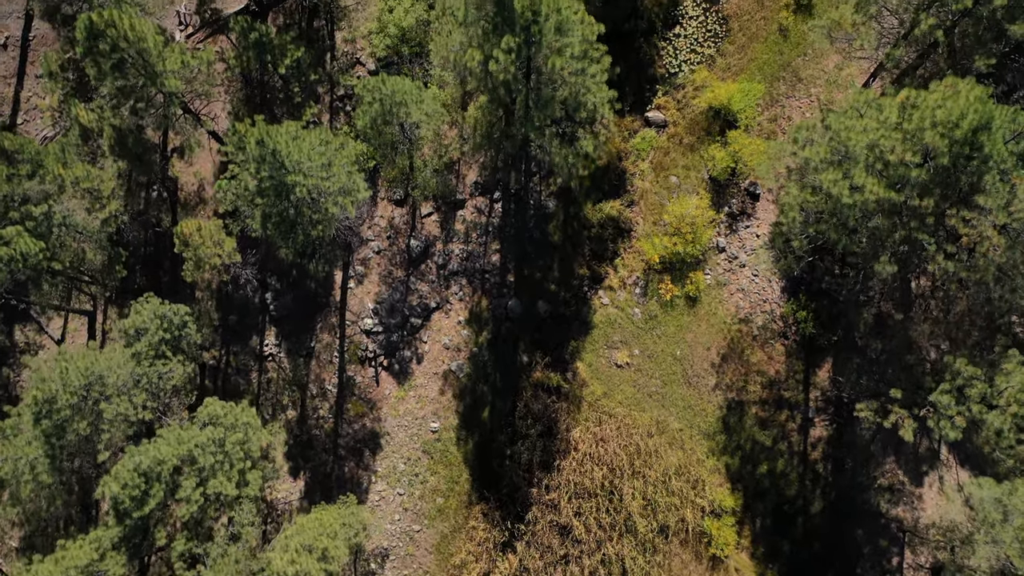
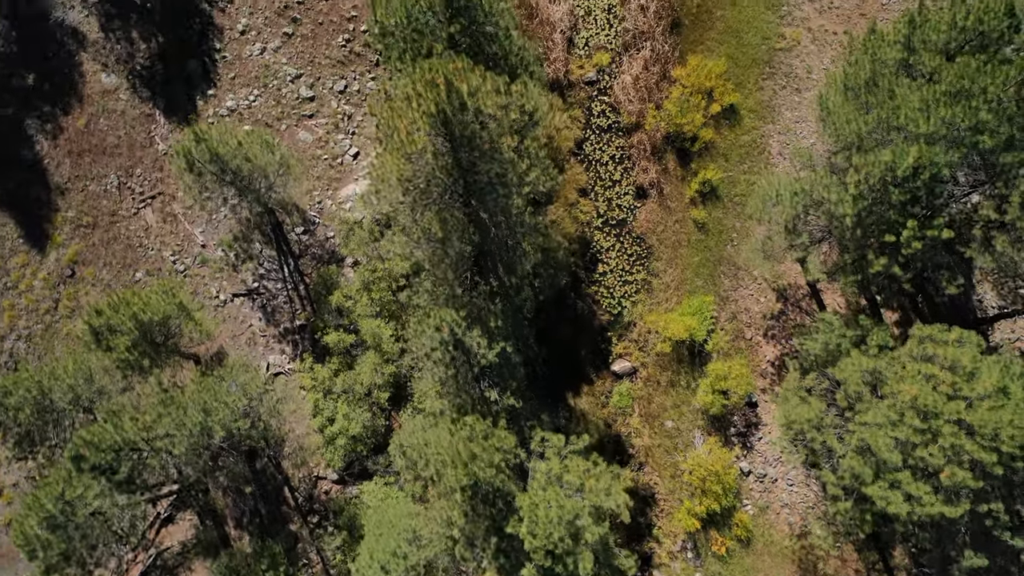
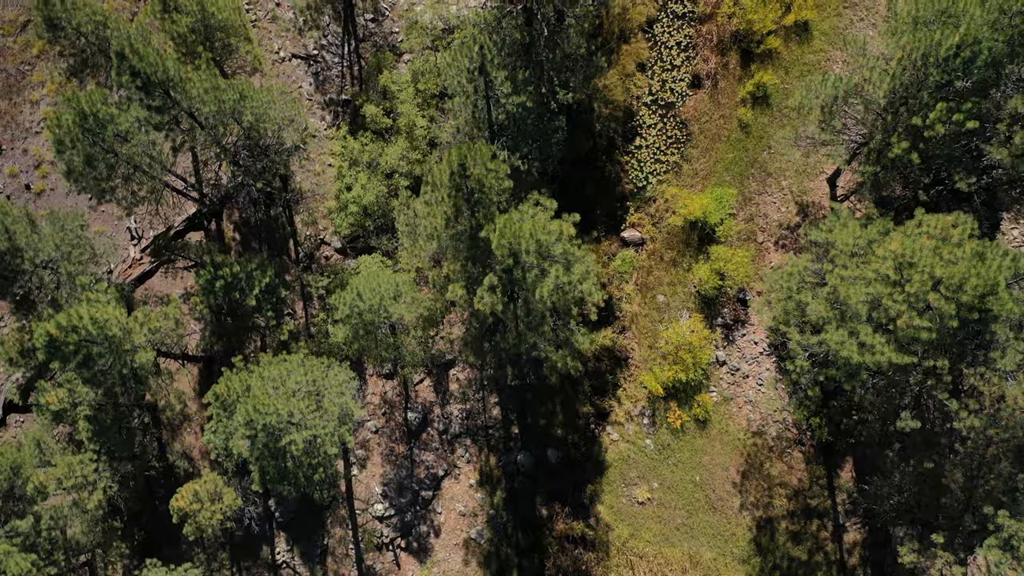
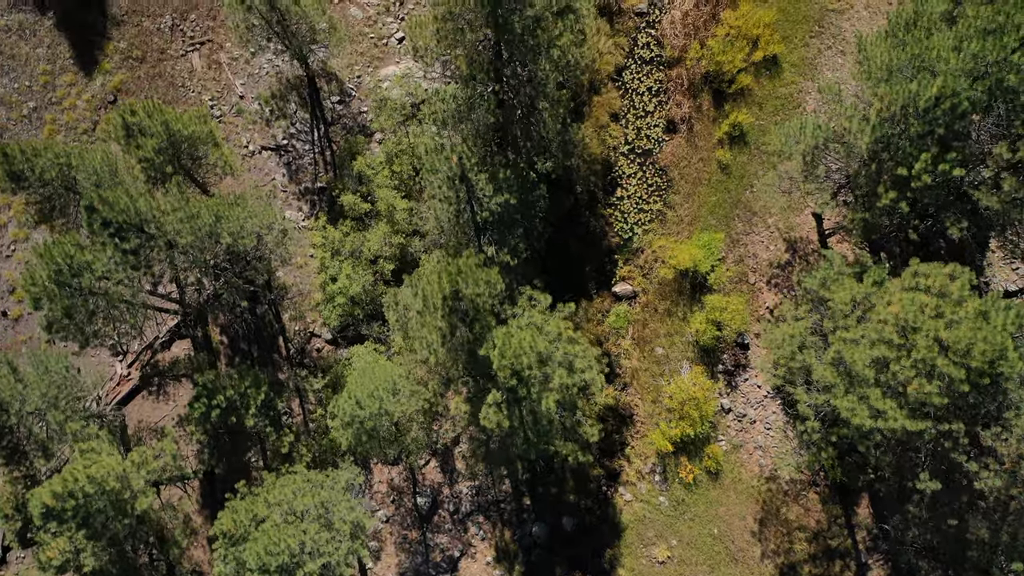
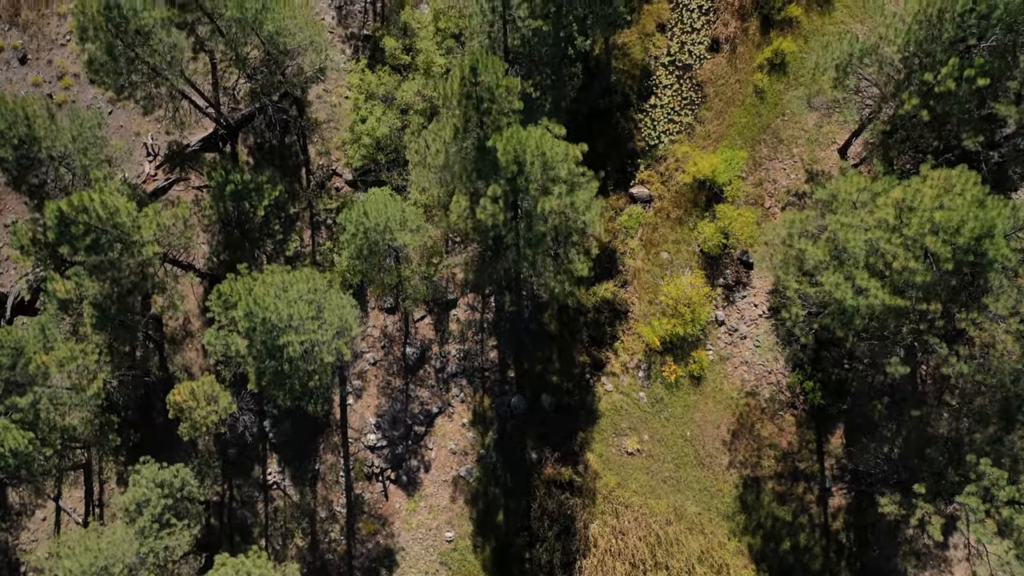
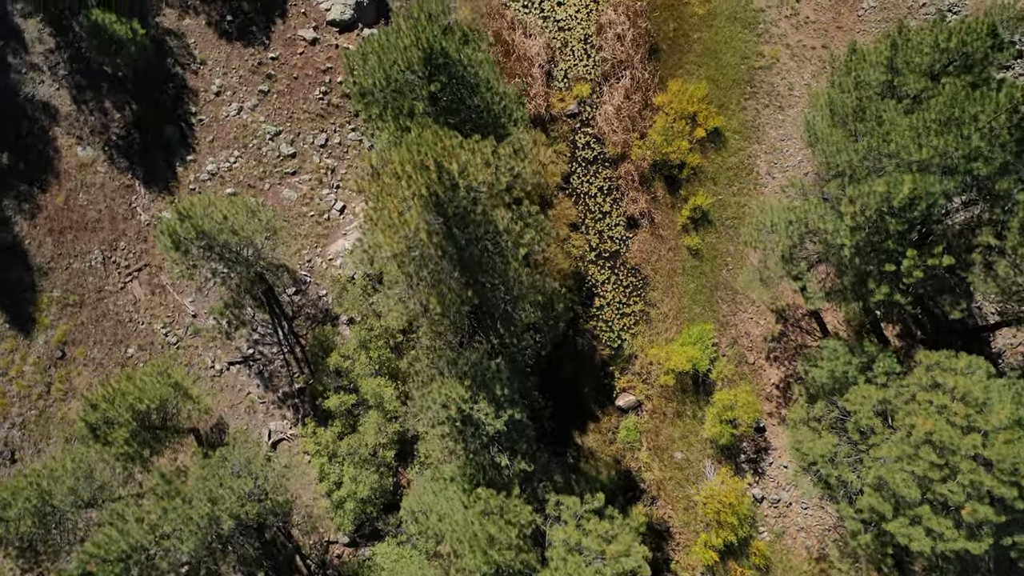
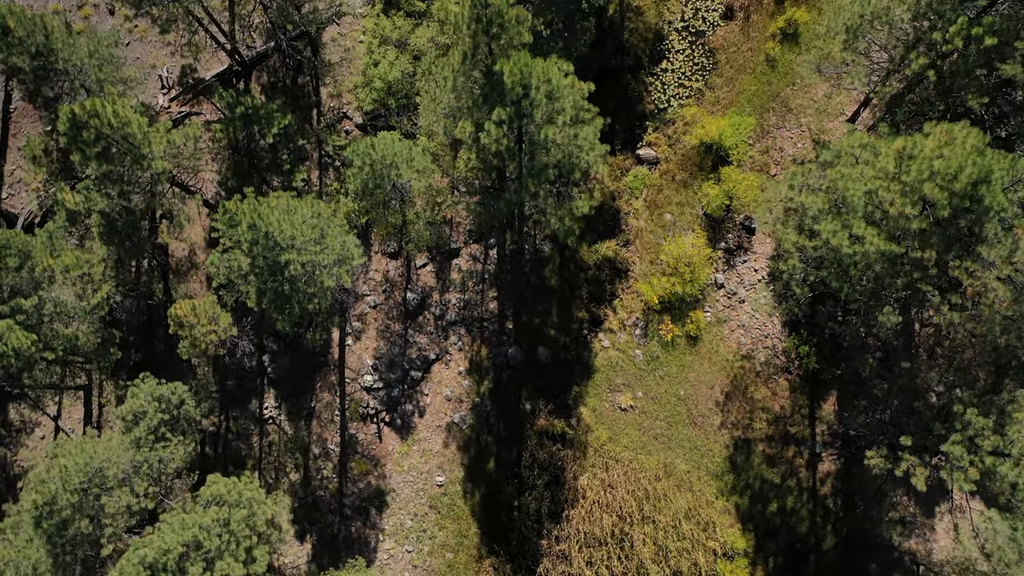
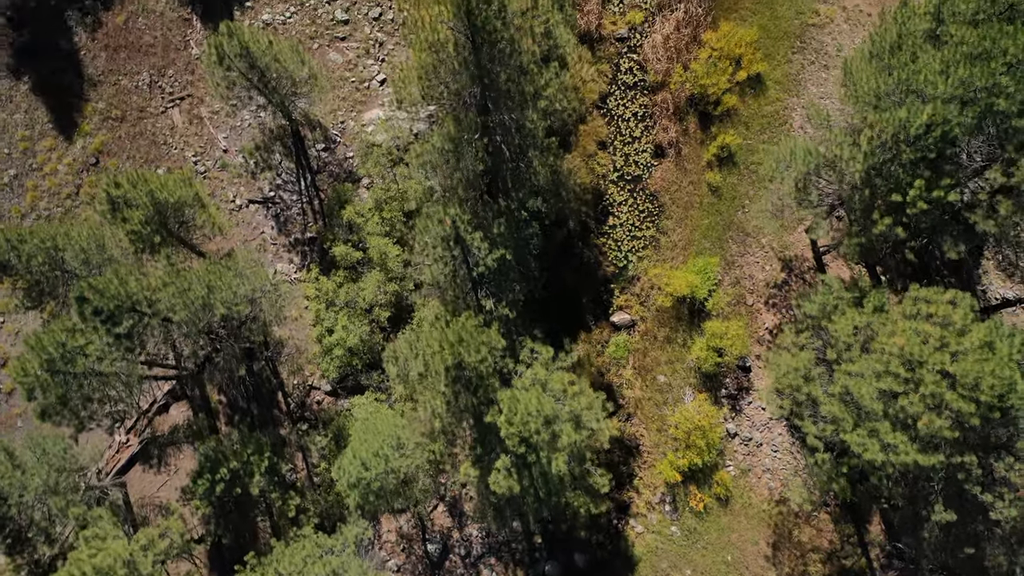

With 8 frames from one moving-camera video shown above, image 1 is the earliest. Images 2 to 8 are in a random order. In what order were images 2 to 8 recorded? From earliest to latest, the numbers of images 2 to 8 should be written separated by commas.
7, 5, 3, 4, 8, 2, 6
